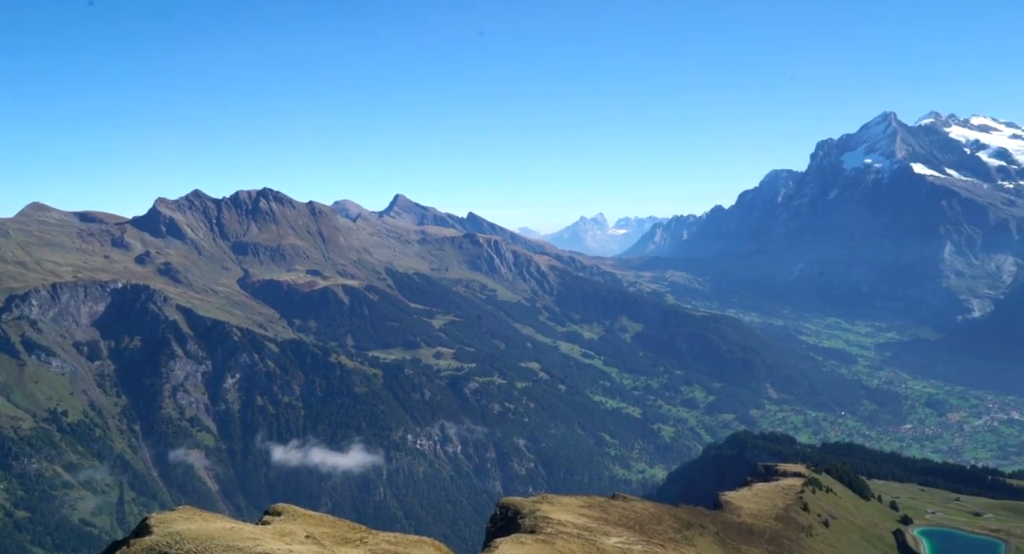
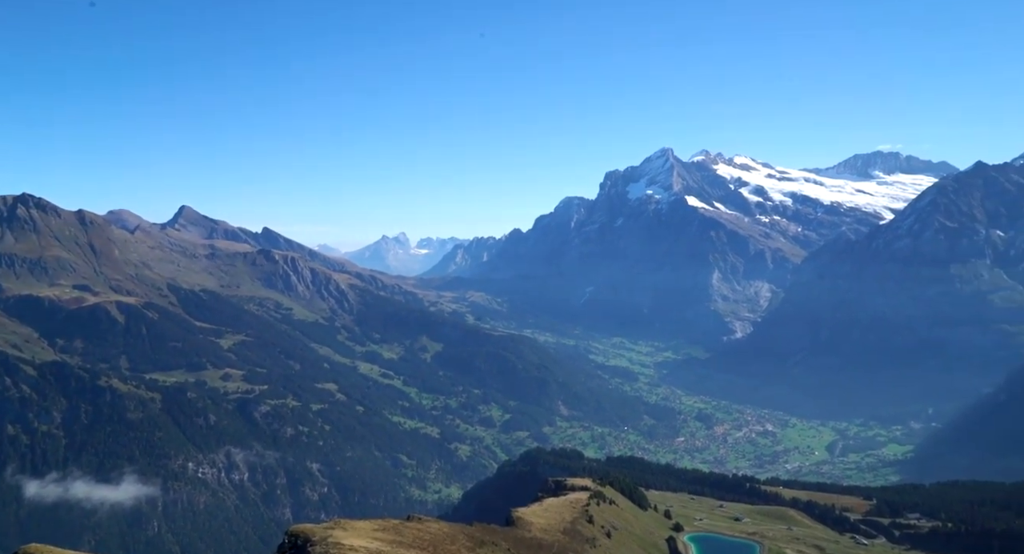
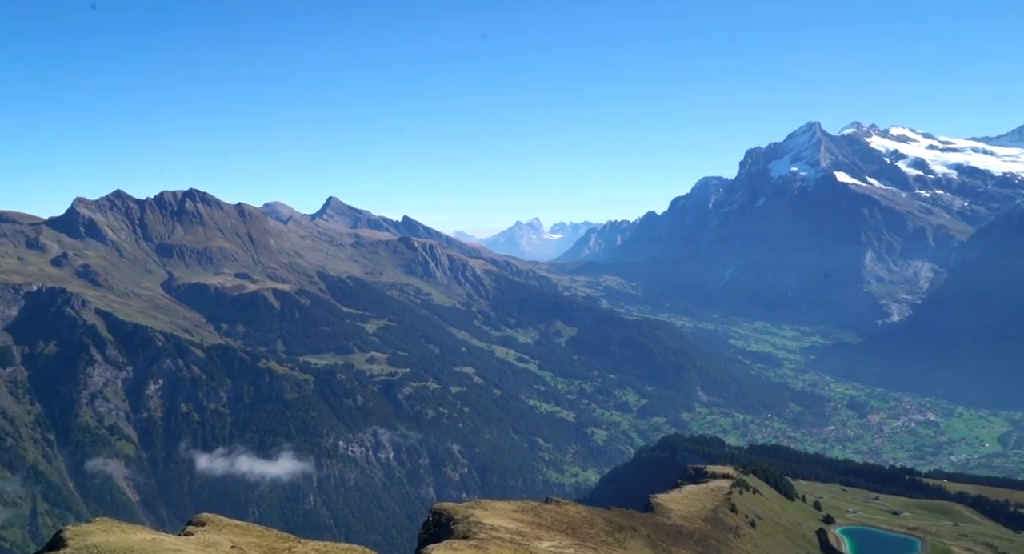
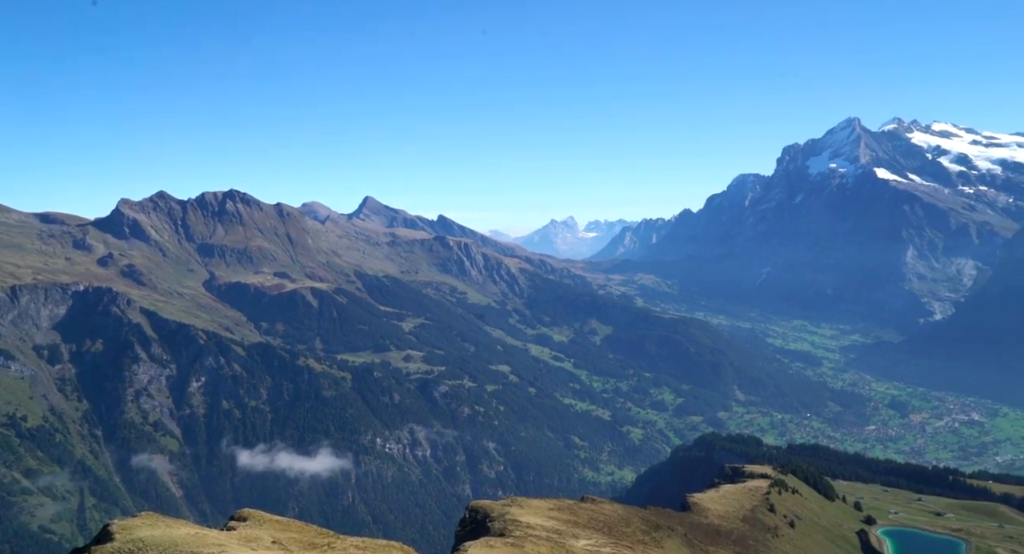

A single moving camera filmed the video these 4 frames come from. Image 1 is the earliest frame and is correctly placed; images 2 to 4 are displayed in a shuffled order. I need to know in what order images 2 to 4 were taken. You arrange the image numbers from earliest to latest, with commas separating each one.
4, 3, 2
